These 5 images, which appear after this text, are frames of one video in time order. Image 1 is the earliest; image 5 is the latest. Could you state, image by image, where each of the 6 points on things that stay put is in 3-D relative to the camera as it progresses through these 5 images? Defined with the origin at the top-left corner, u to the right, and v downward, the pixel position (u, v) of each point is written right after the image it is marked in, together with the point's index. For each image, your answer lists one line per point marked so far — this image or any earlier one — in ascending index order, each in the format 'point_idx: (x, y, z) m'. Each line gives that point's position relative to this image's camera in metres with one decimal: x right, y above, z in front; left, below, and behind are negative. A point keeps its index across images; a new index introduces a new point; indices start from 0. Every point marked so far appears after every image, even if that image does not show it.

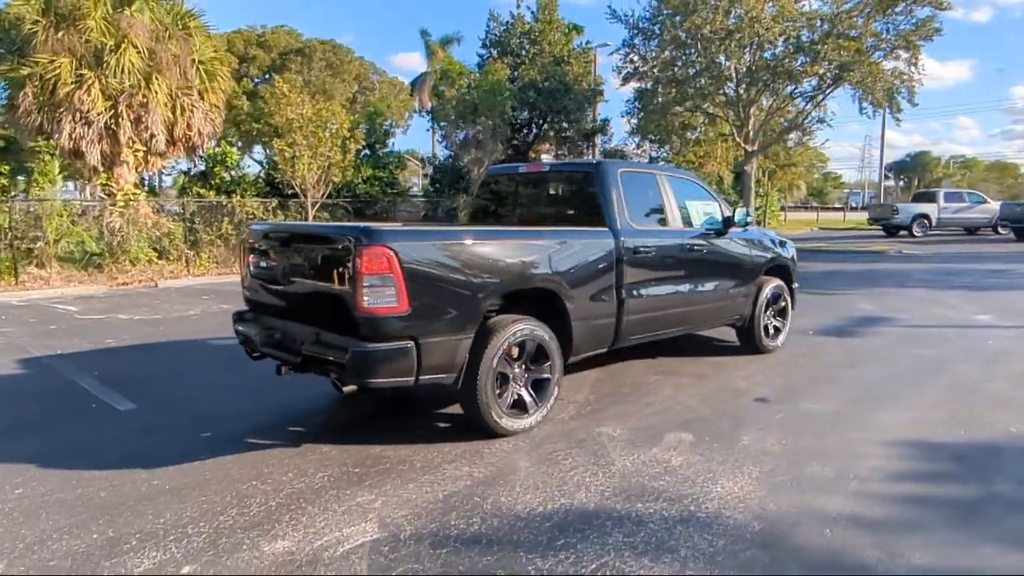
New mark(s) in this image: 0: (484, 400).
0: (-0.2, -0.8, +5.0) m
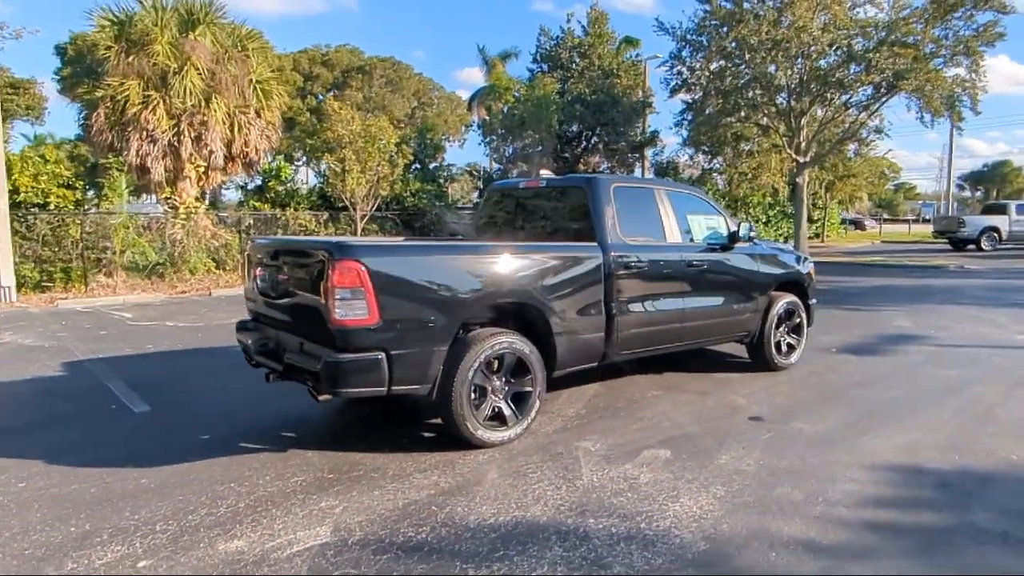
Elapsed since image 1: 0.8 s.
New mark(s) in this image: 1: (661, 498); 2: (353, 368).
0: (-0.4, -0.9, +5.1) m
1: (+0.9, -1.3, +4.4) m
2: (-1.1, -0.5, +4.7) m
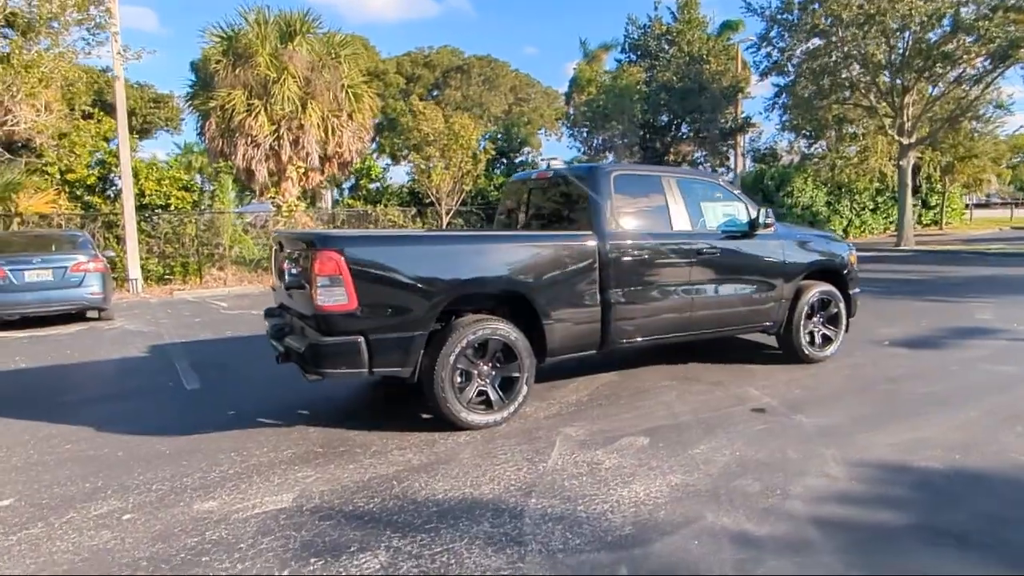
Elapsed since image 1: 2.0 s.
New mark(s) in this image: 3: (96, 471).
0: (-0.5, -0.8, +5.4) m
1: (+0.6, -1.3, +4.5) m
2: (-1.3, -0.5, +5.1) m
3: (-3.0, -1.3, +5.0) m
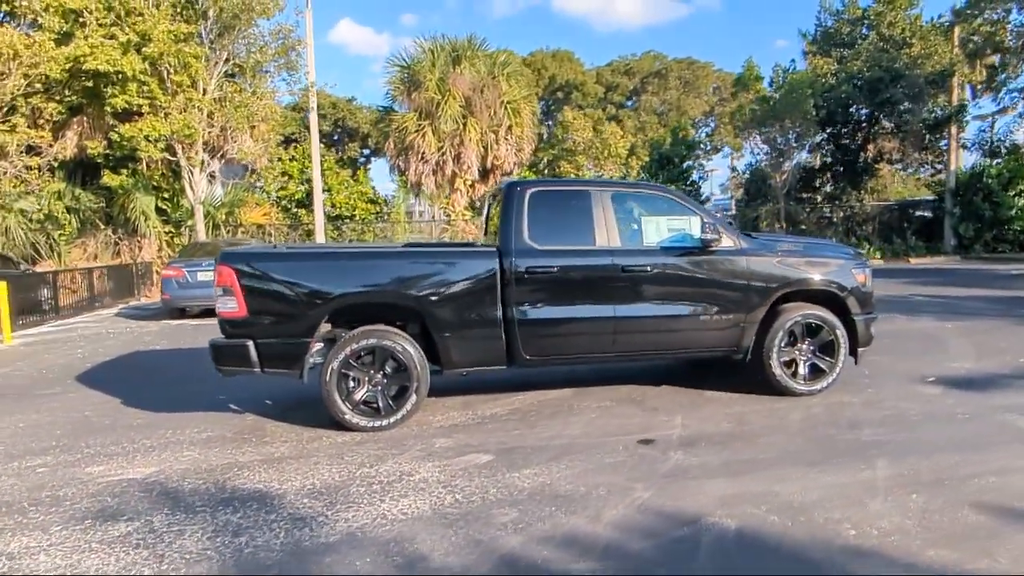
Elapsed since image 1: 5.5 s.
0: (-1.6, -0.9, +5.9) m
1: (-0.8, -1.4, +4.6) m
2: (-2.4, -0.5, +5.8) m
3: (-4.0, -1.3, +6.3) m
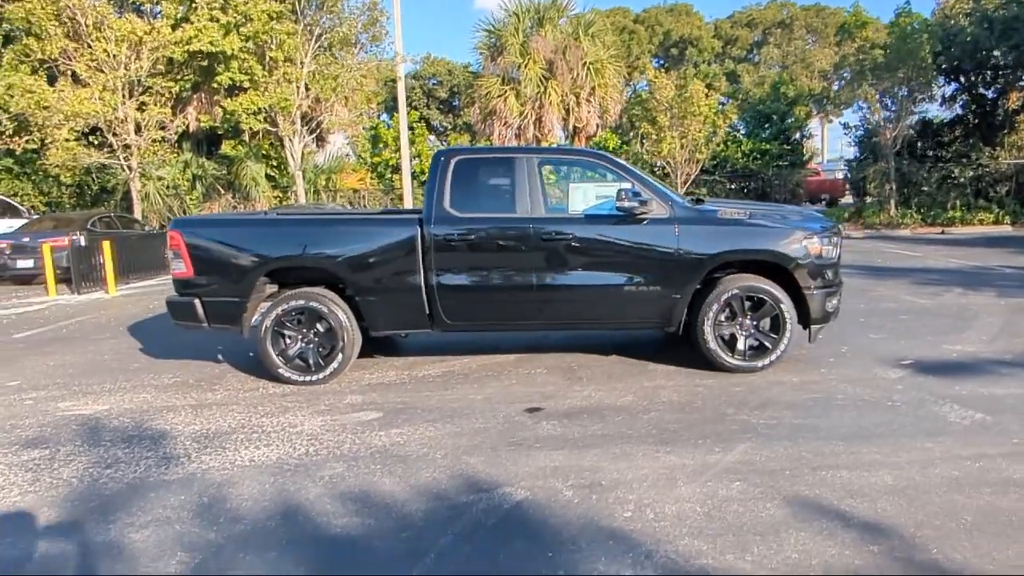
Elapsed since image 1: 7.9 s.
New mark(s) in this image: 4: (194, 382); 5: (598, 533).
0: (-2.3, -0.6, +6.3) m
1: (-1.8, -1.1, +4.9) m
2: (-3.1, -0.2, +6.5) m
3: (-4.6, -0.9, +7.3) m
4: (-3.1, -0.9, +6.7) m
5: (+0.4, -1.2, +3.4) m
